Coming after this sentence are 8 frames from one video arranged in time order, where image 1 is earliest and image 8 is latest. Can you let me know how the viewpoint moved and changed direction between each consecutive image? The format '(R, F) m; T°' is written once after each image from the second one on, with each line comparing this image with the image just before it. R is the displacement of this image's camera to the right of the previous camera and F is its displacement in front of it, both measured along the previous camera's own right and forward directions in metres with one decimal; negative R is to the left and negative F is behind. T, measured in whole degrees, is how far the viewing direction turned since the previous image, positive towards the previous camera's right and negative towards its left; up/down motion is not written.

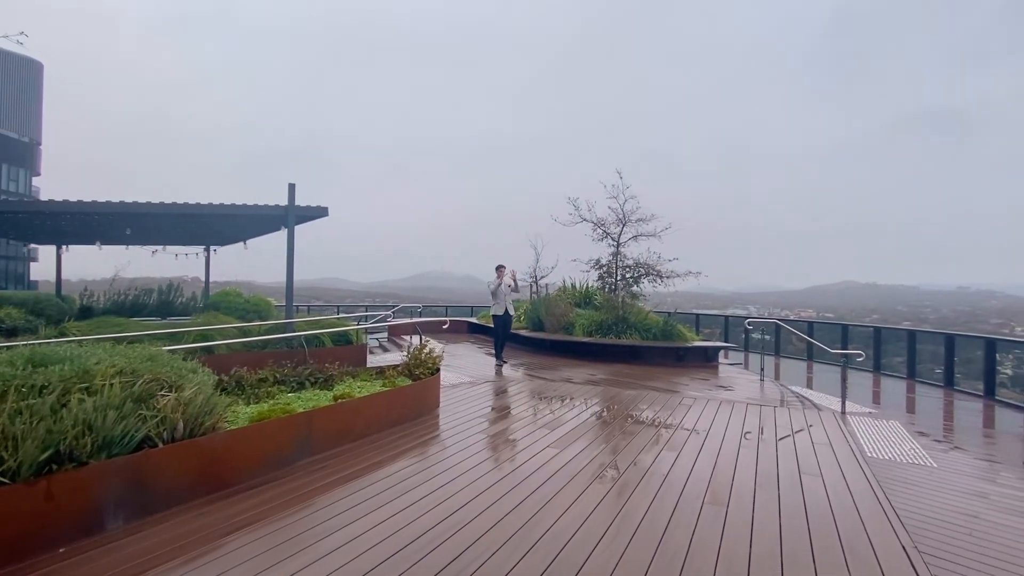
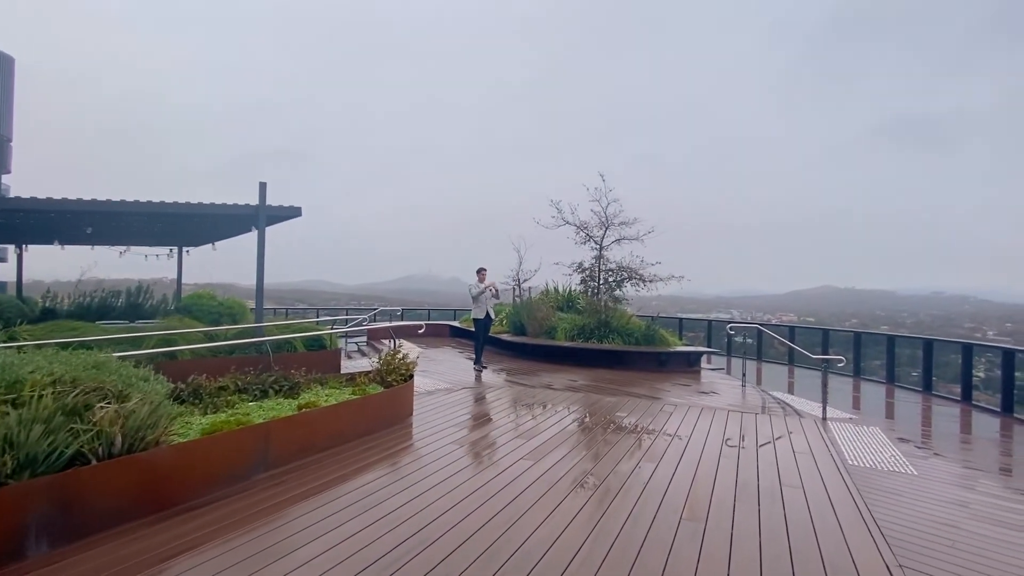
(+0.1, +0.2) m; +2°
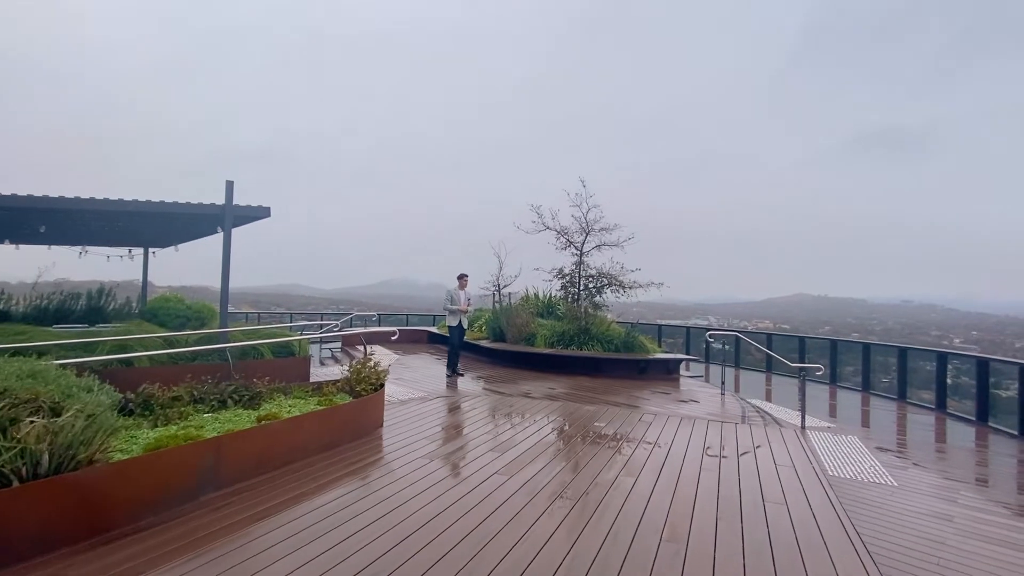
(0.0, +0.2) m; +2°
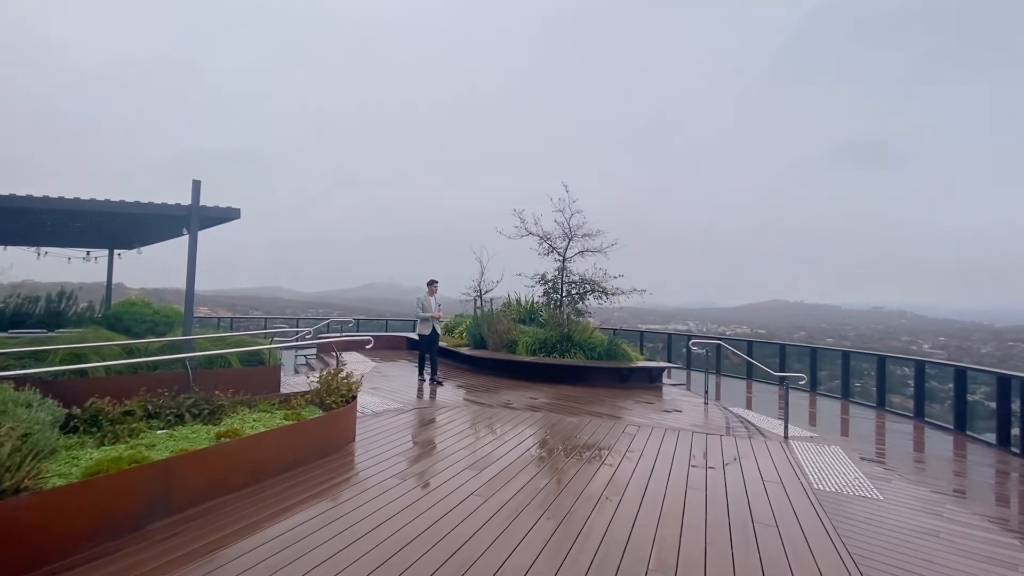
(0.0, +0.2) m; +2°
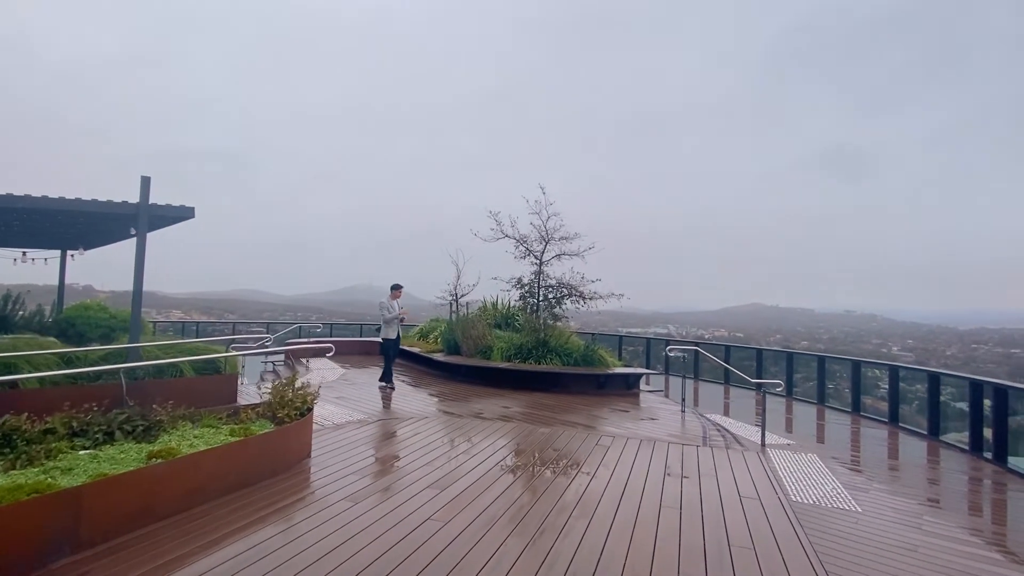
(+0.1, +0.3) m; +2°
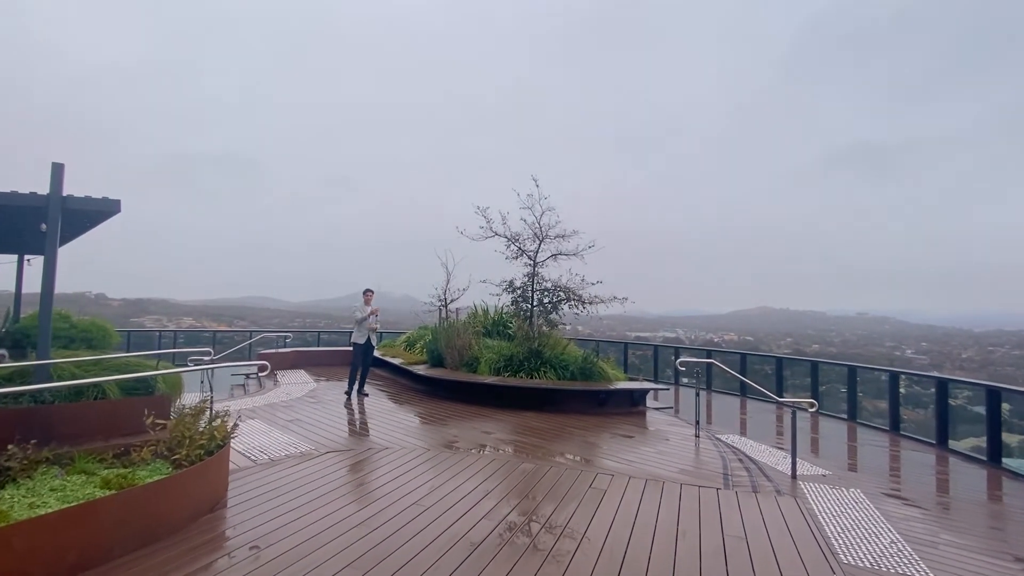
(+0.2, +0.9) m; -1°
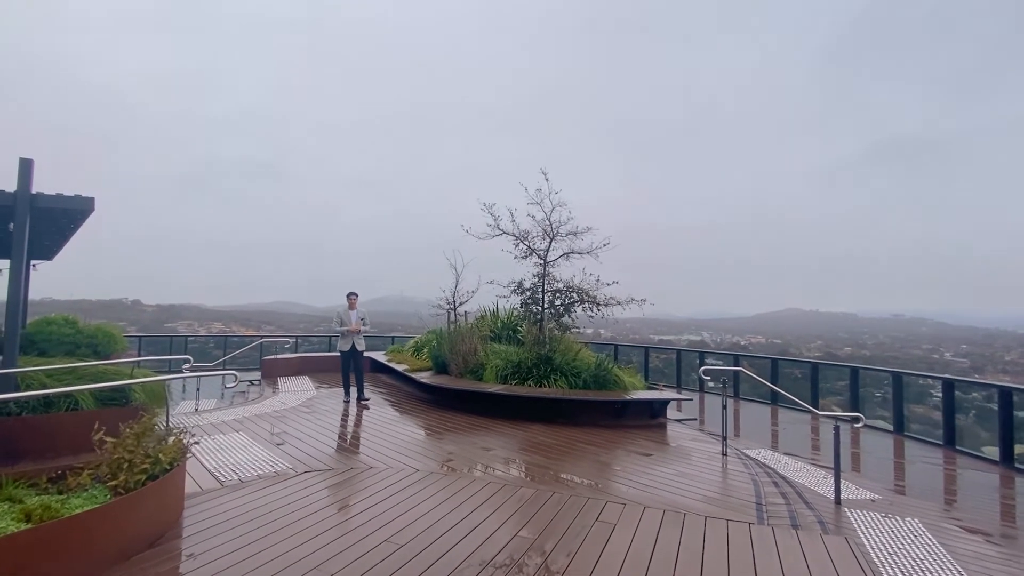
(+0.2, +0.5) m; -2°
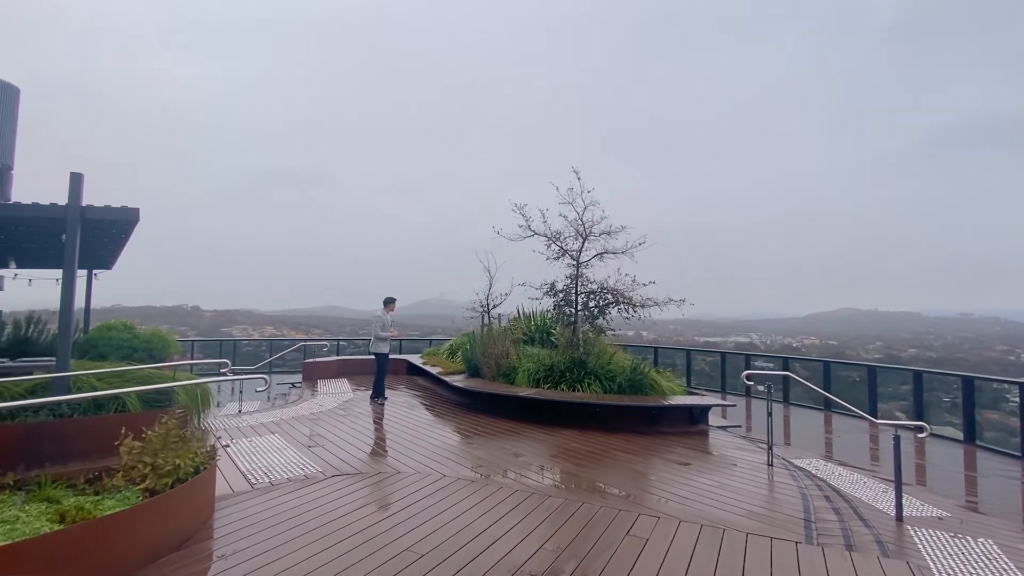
(+0.1, +0.1) m; -4°
